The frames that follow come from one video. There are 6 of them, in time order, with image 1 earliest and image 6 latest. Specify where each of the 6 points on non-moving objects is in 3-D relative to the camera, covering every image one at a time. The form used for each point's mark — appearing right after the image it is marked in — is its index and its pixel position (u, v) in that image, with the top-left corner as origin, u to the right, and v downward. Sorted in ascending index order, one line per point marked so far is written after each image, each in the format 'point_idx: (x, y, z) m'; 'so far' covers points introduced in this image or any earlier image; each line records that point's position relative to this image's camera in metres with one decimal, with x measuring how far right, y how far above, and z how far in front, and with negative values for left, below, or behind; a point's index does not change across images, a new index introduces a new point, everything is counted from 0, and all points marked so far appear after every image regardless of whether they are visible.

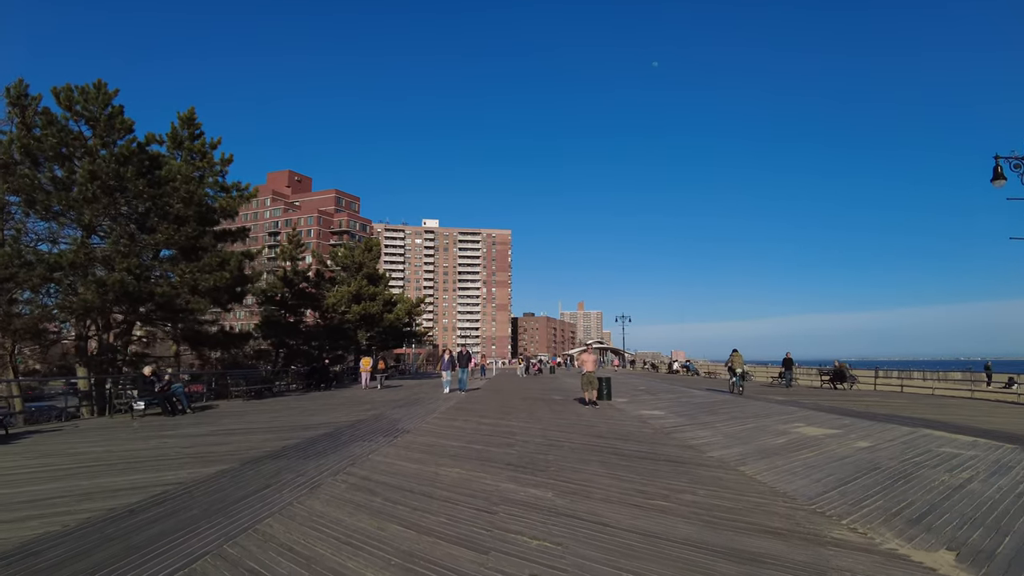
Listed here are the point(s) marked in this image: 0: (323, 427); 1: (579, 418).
0: (-4.1, -3.0, +12.6) m
1: (+1.6, -3.2, +14.0) m
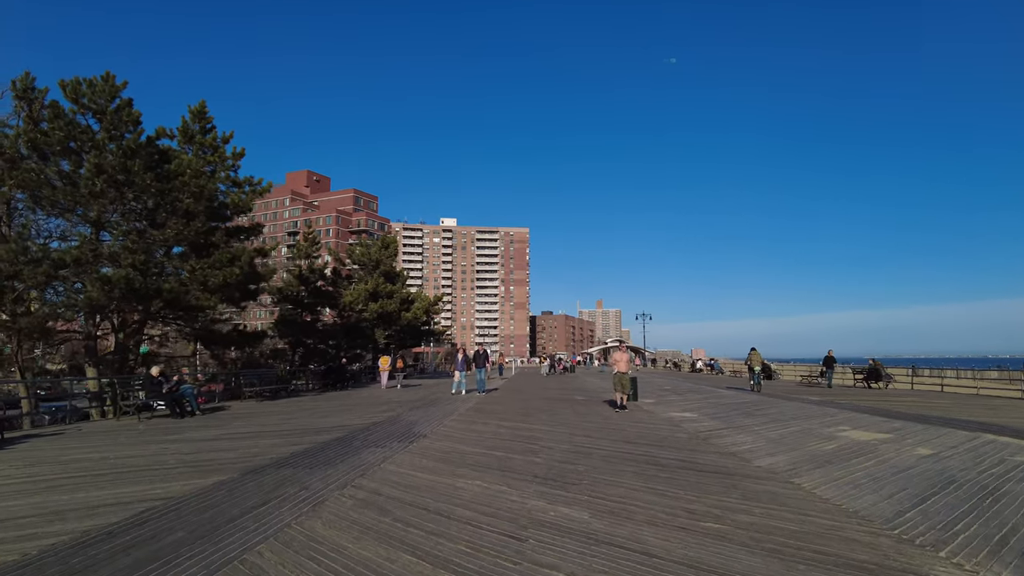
0: (-3.6, -2.9, +11.9) m
1: (+2.1, -3.0, +13.1) m
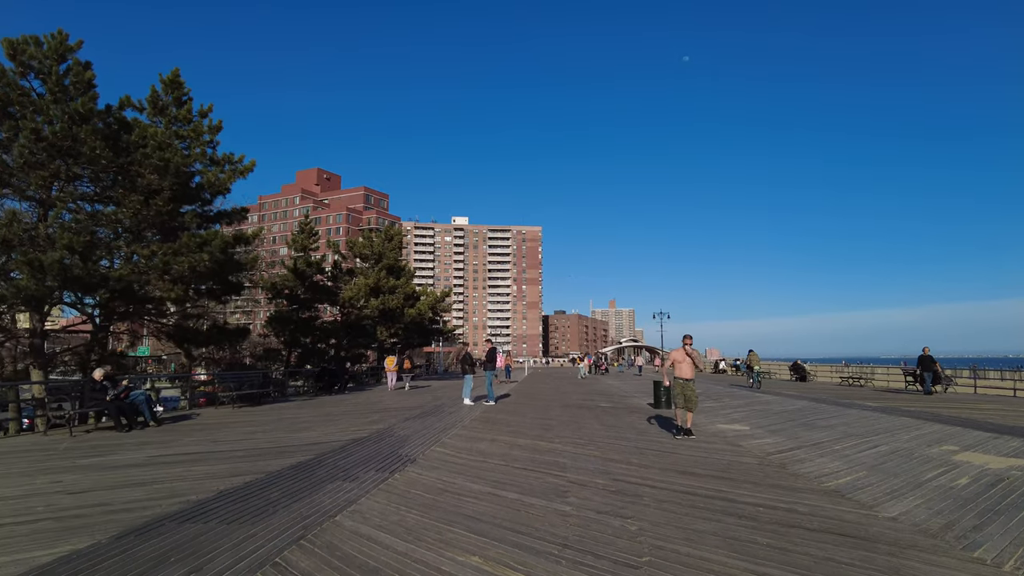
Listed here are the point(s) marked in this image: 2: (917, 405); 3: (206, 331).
0: (-3.4, -2.6, +9.4) m
1: (+2.4, -2.7, +10.4) m
2: (+12.6, -3.6, +18.0) m
3: (-10.0, -1.4, +19.0) m
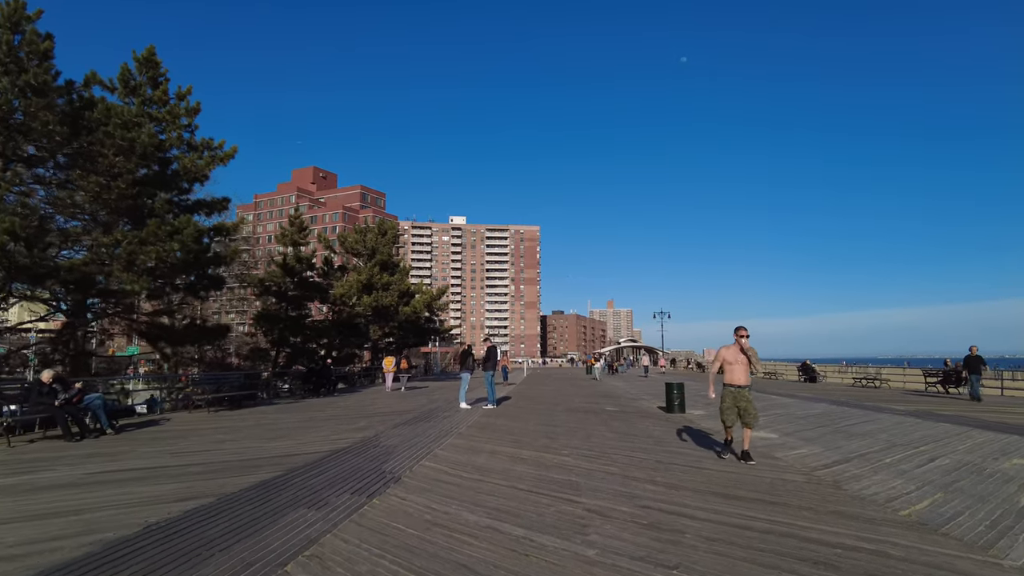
0: (-3.3, -2.5, +8.0) m
1: (+2.4, -2.6, +9.1) m
2: (+12.6, -3.4, +16.7) m
3: (-10.0, -1.2, +17.6) m
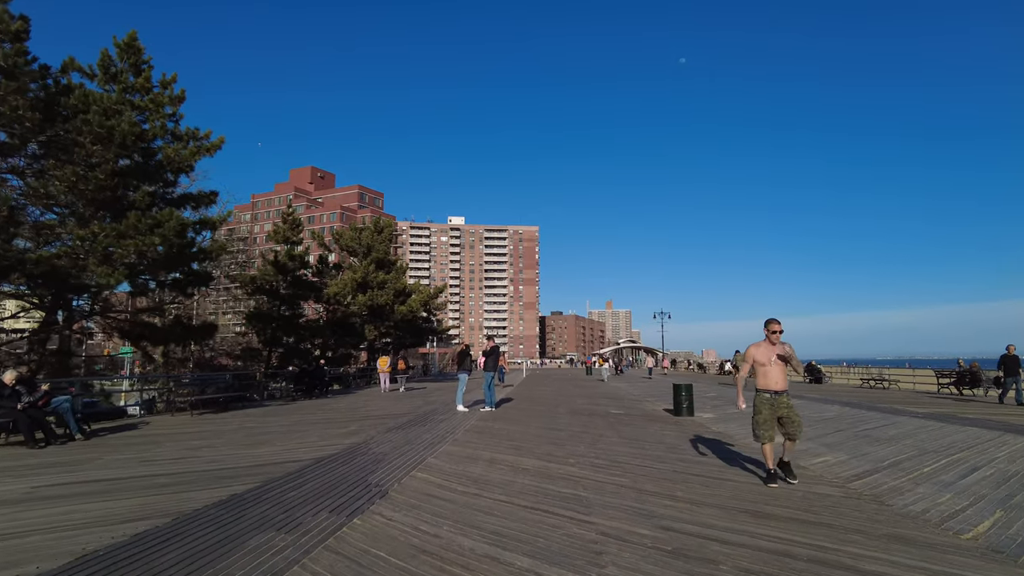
0: (-3.3, -2.4, +7.2) m
1: (+2.4, -2.5, +8.3) m
2: (+12.6, -3.4, +15.9) m
3: (-10.0, -1.1, +16.8) m
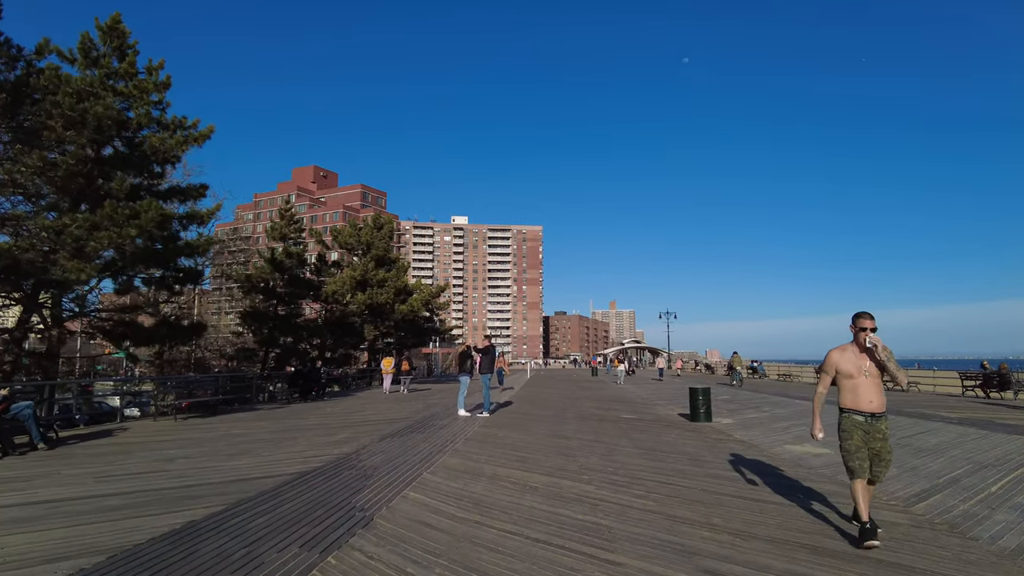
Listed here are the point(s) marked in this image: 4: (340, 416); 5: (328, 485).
0: (-3.2, -2.3, +6.2) m
1: (+2.5, -2.4, +7.3) m
2: (+12.7, -3.3, +14.9) m
3: (-9.9, -1.1, +15.9) m
4: (-4.7, -3.6, +16.1) m
5: (-2.1, -2.3, +6.8) m
